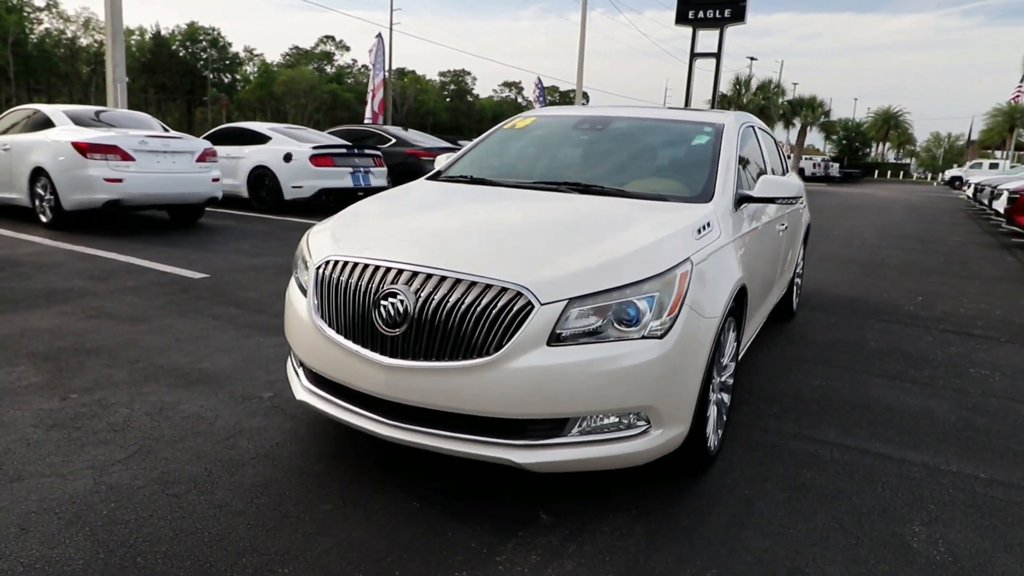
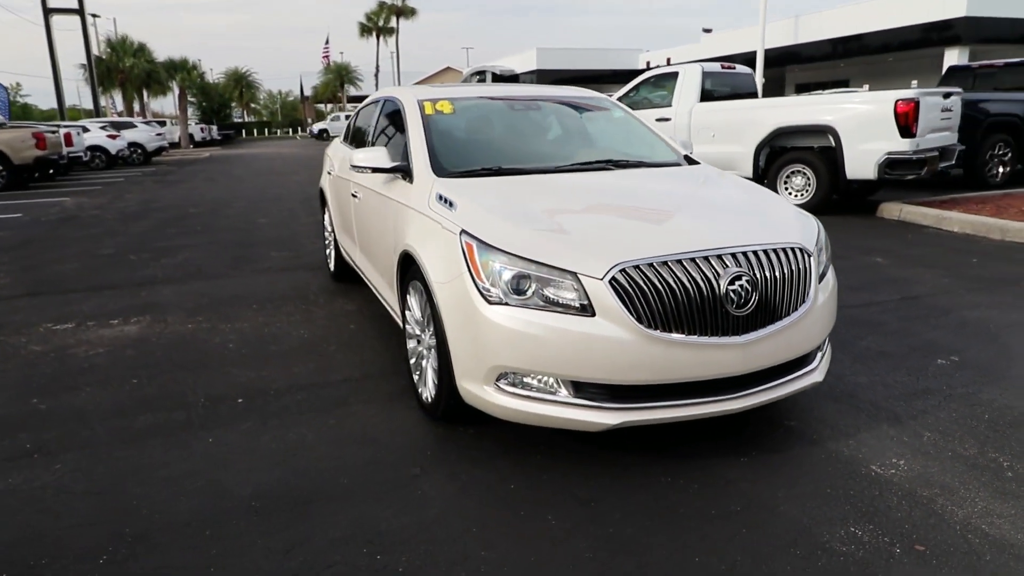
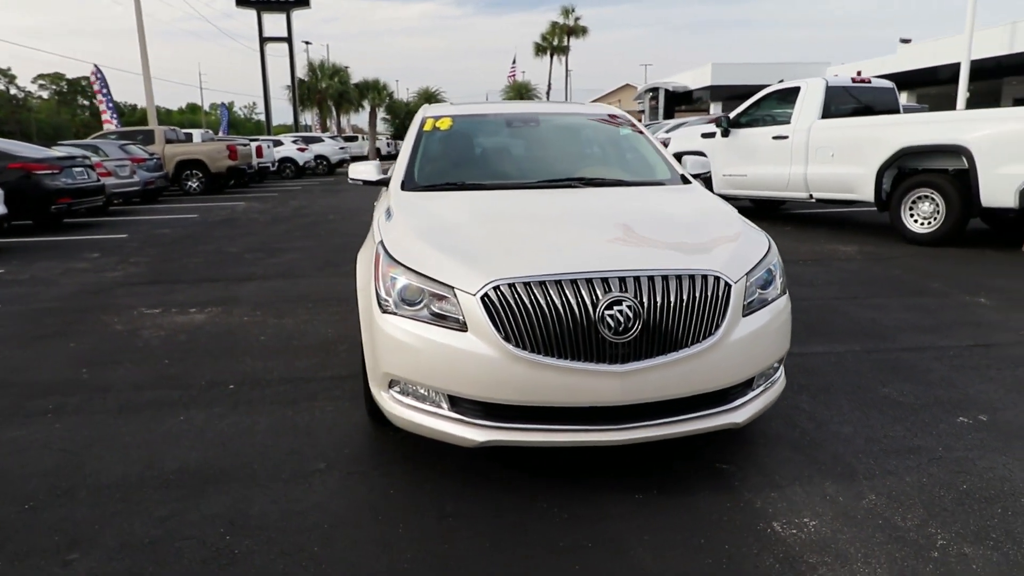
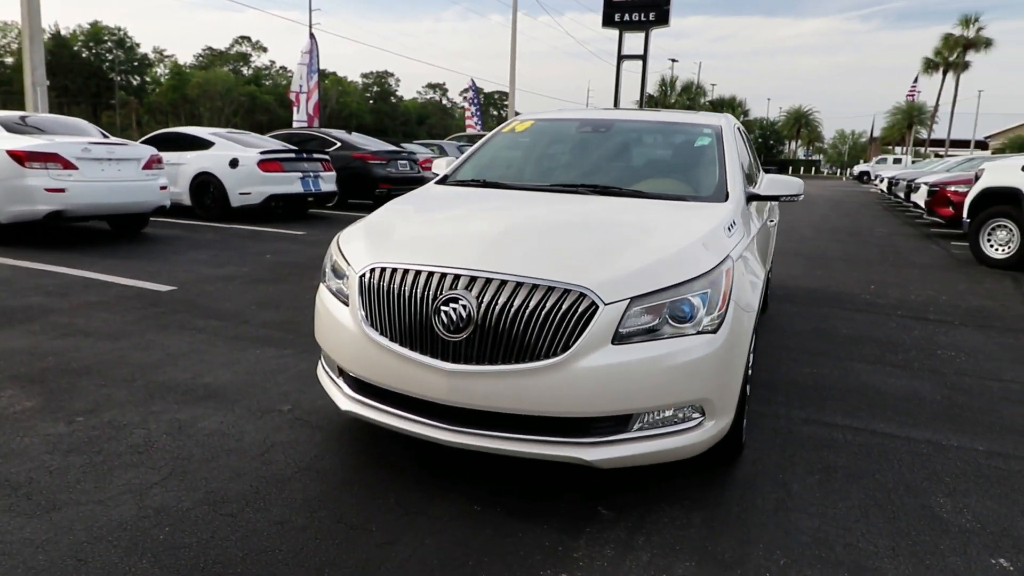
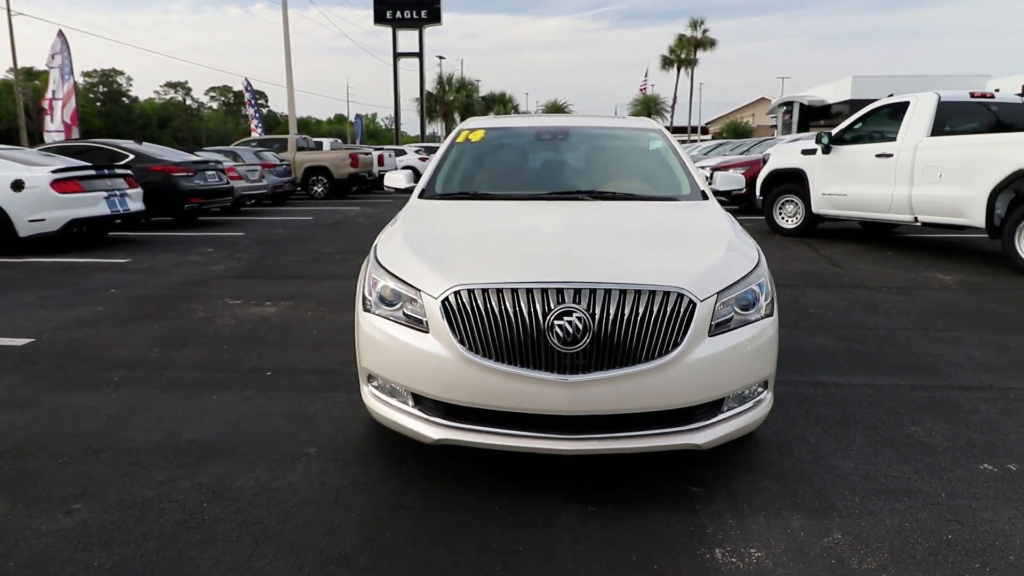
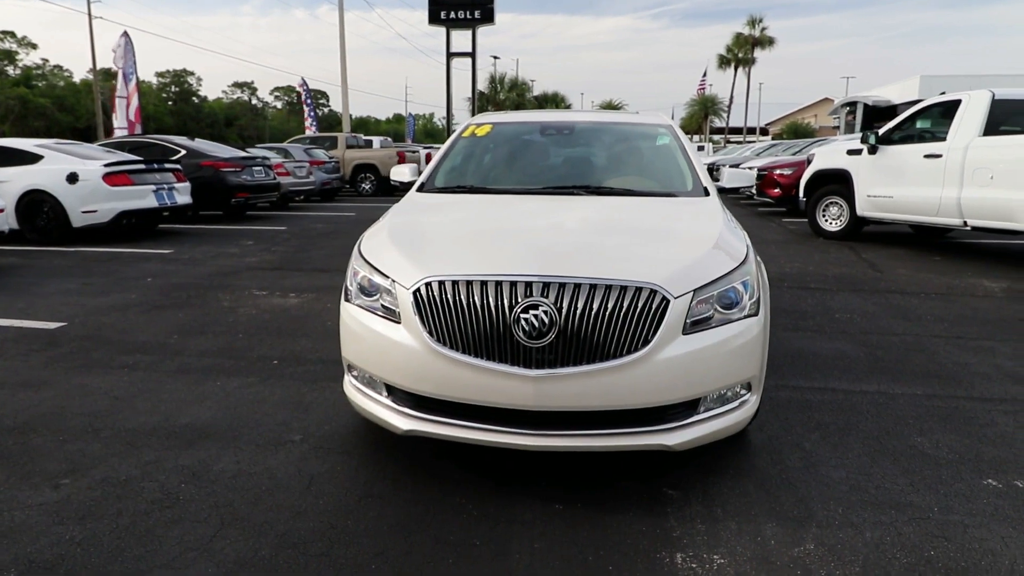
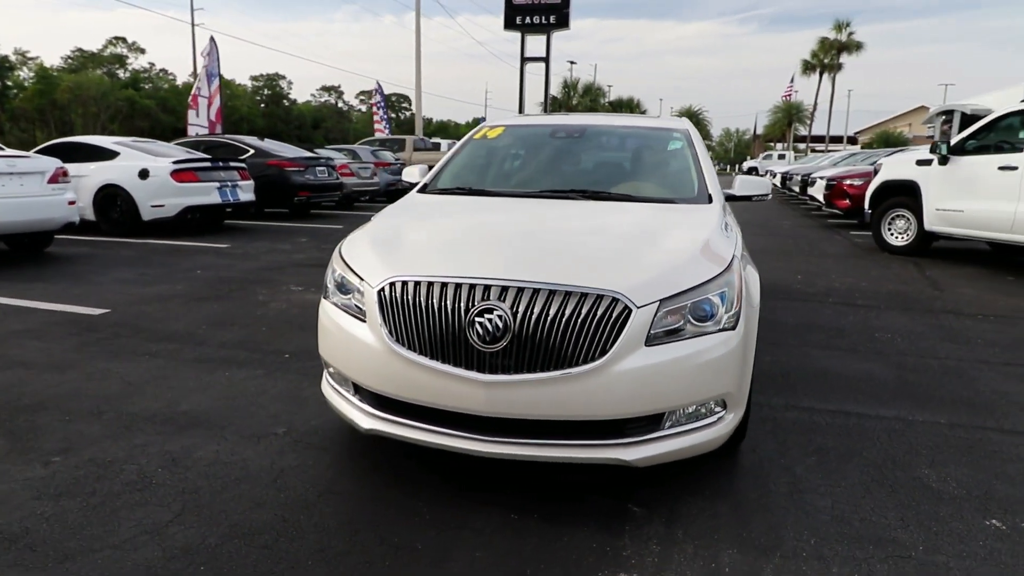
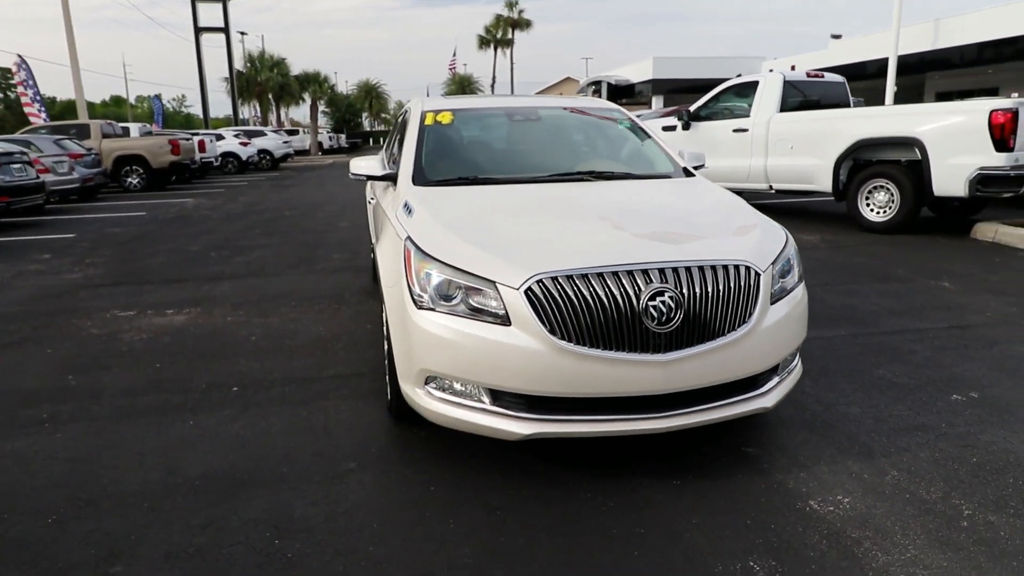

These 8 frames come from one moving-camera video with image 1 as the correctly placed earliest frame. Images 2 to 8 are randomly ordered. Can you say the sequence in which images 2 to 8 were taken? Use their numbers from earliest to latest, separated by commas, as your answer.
4, 7, 6, 5, 3, 8, 2
